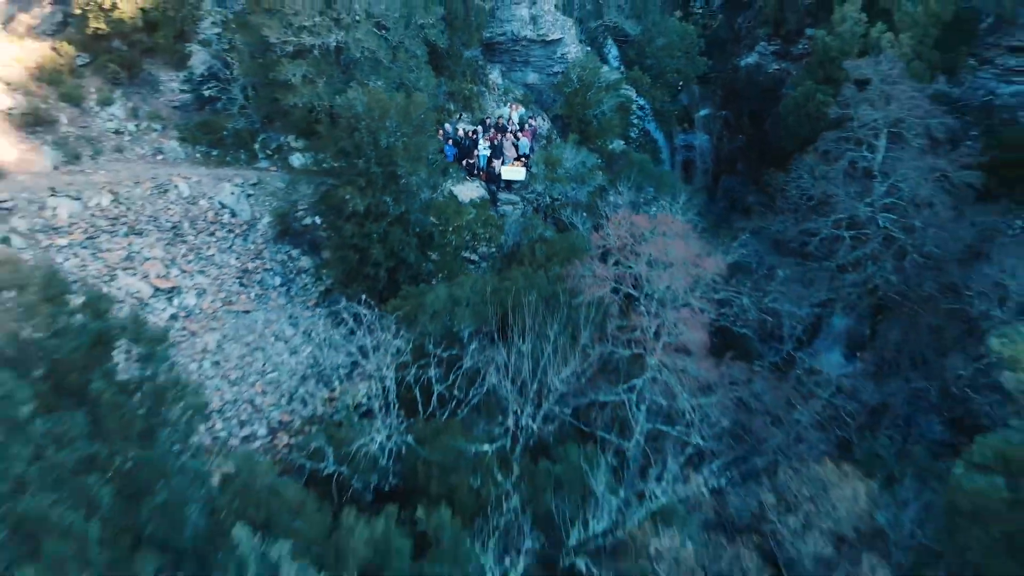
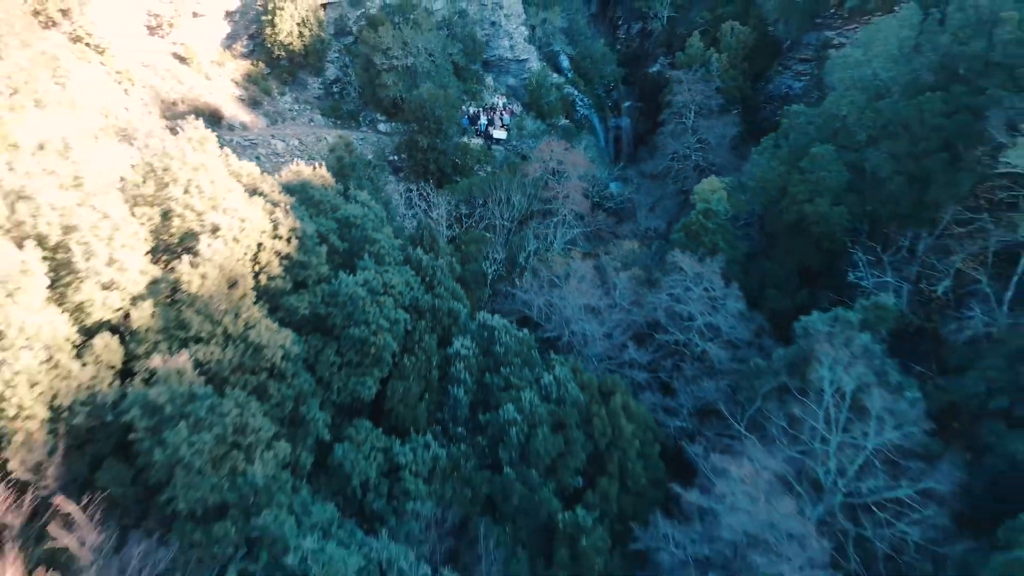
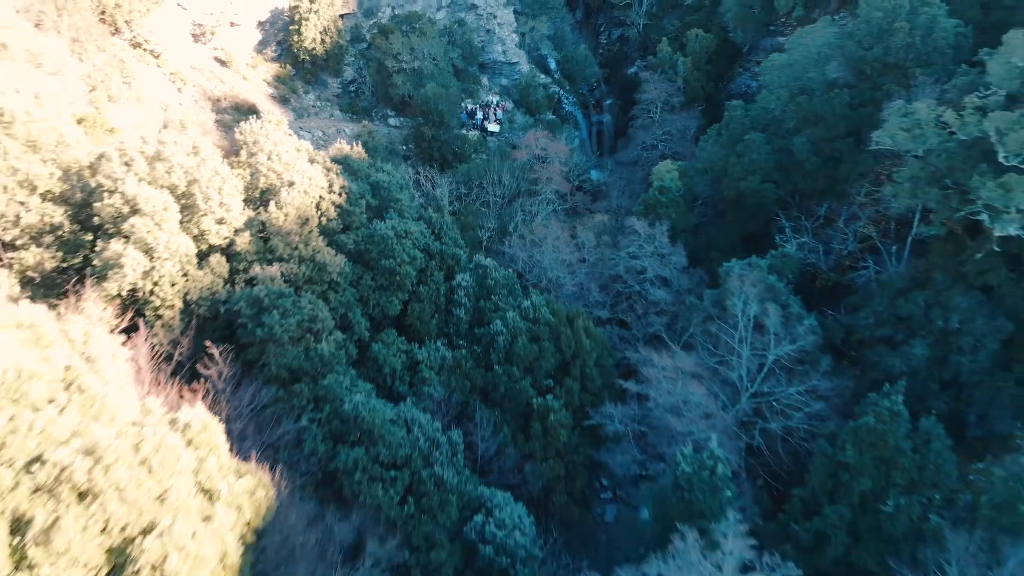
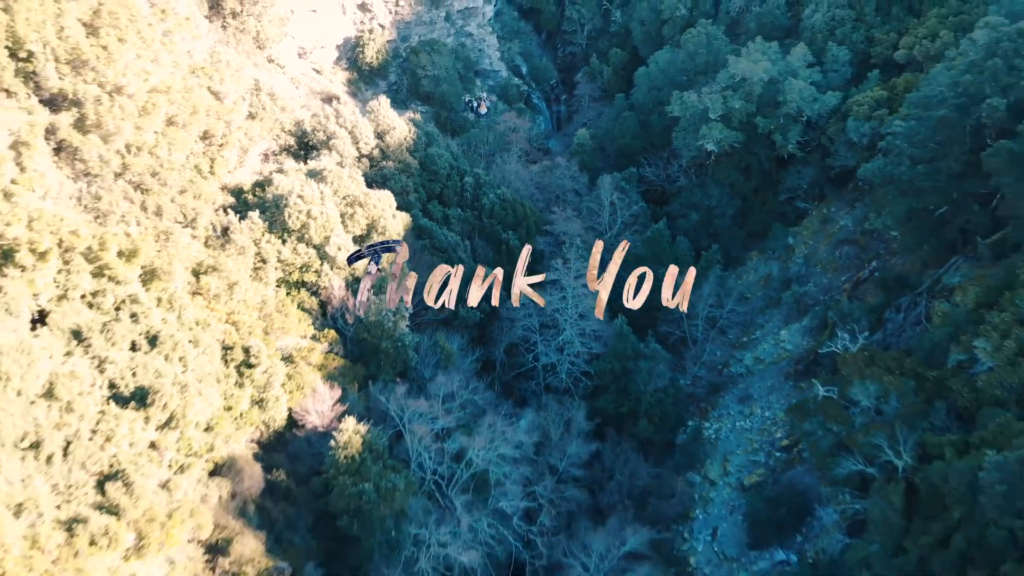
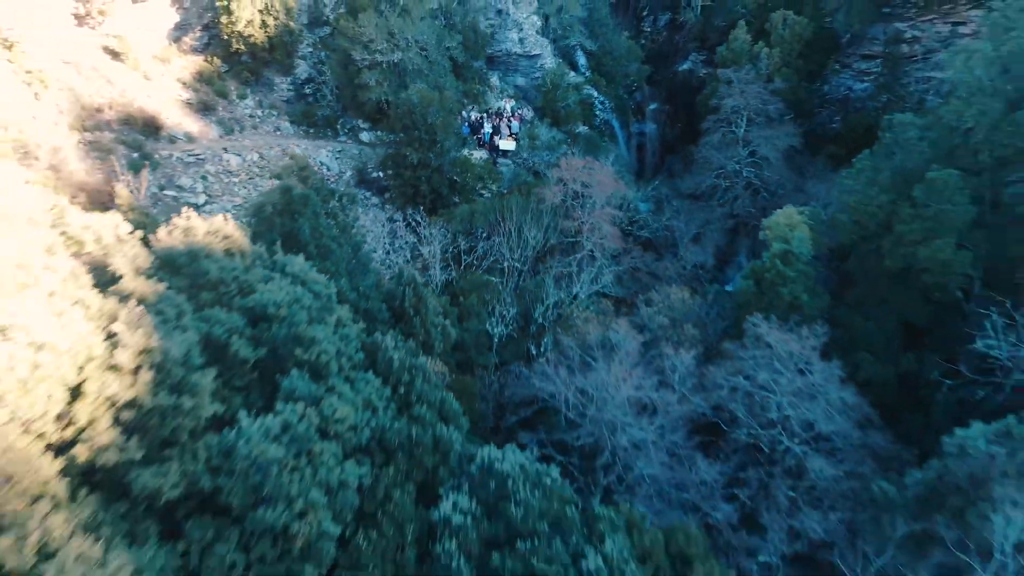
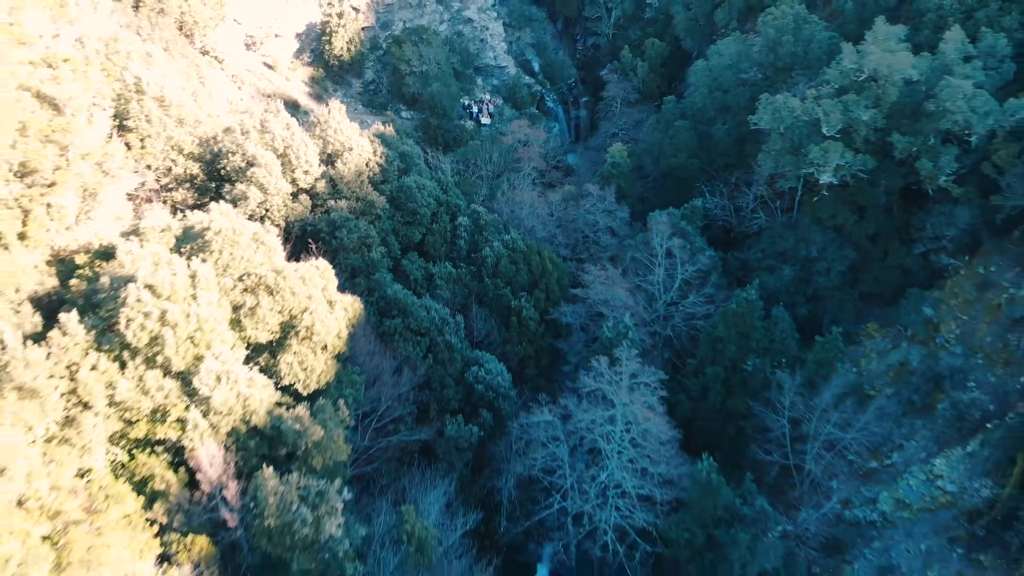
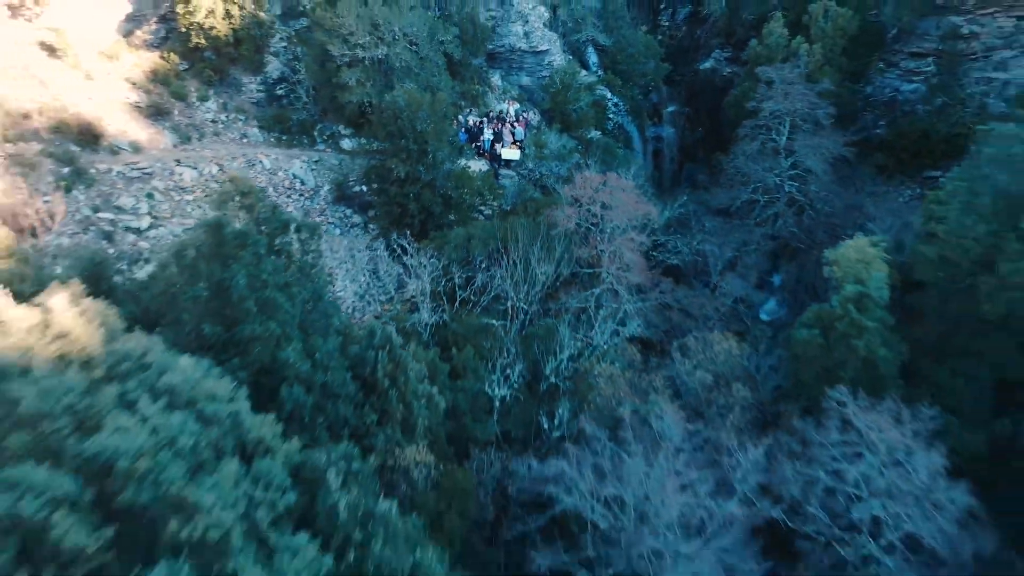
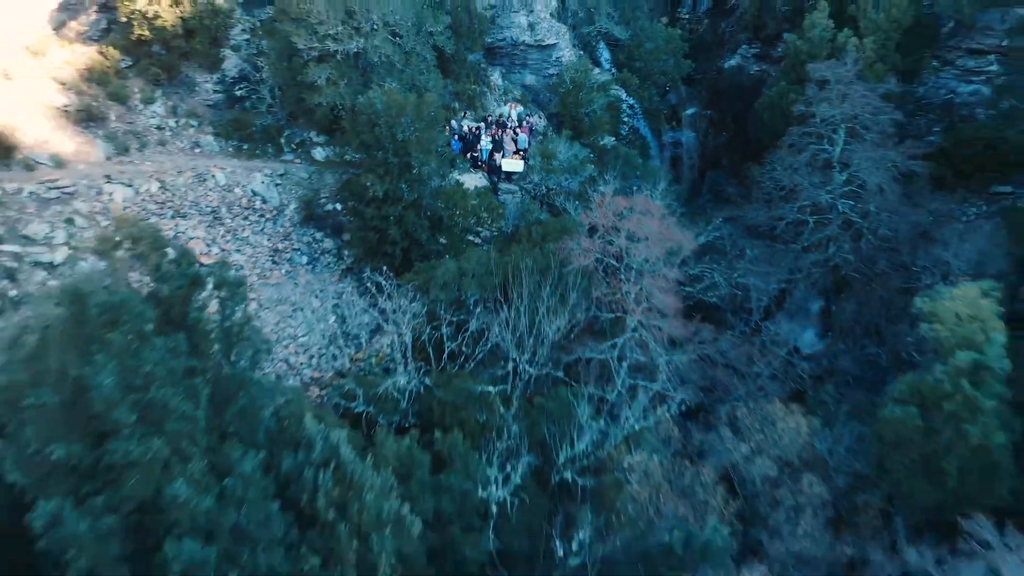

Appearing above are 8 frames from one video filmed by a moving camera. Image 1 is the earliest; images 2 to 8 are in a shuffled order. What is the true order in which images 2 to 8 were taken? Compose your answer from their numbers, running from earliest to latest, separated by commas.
8, 7, 5, 2, 3, 6, 4
